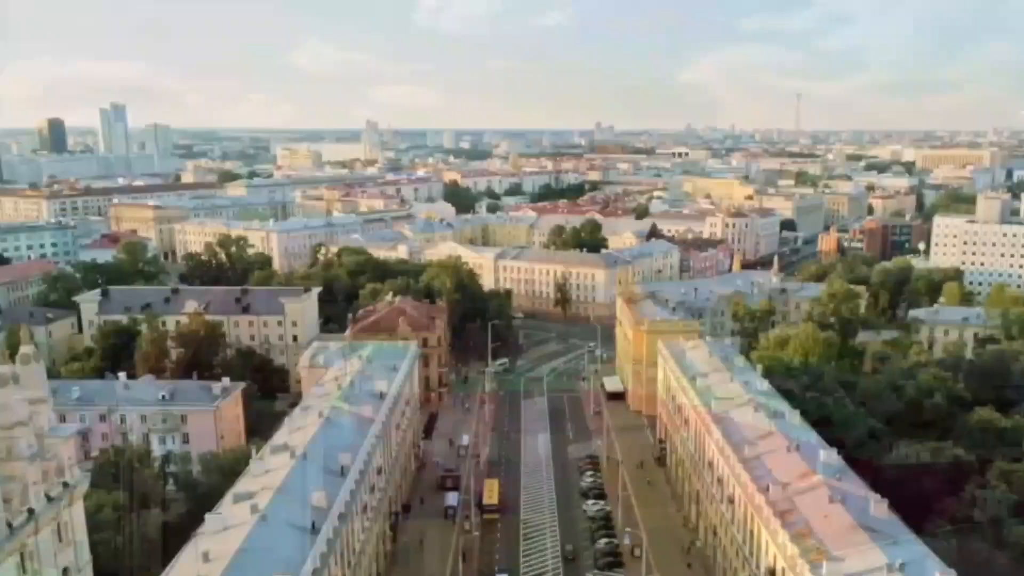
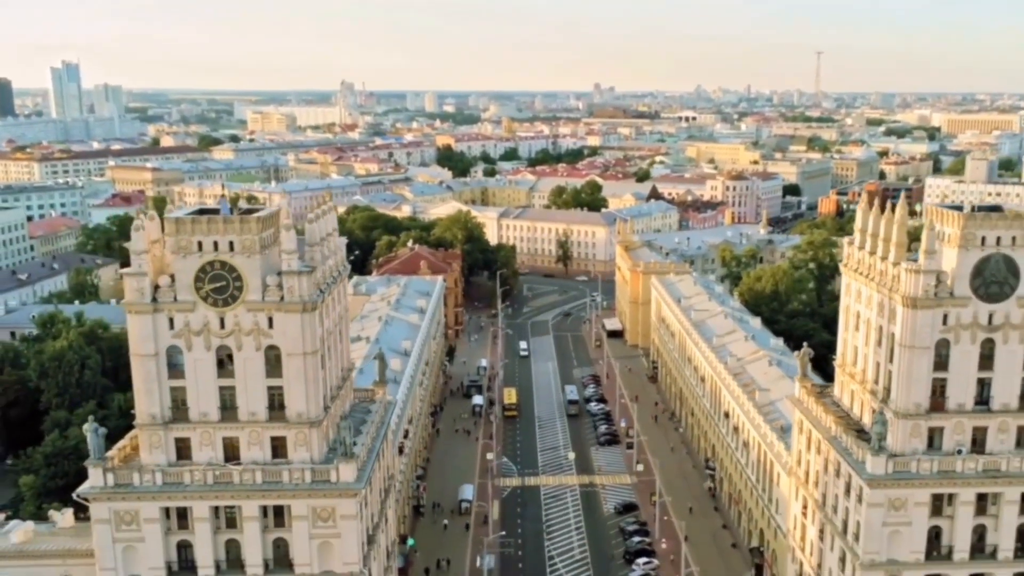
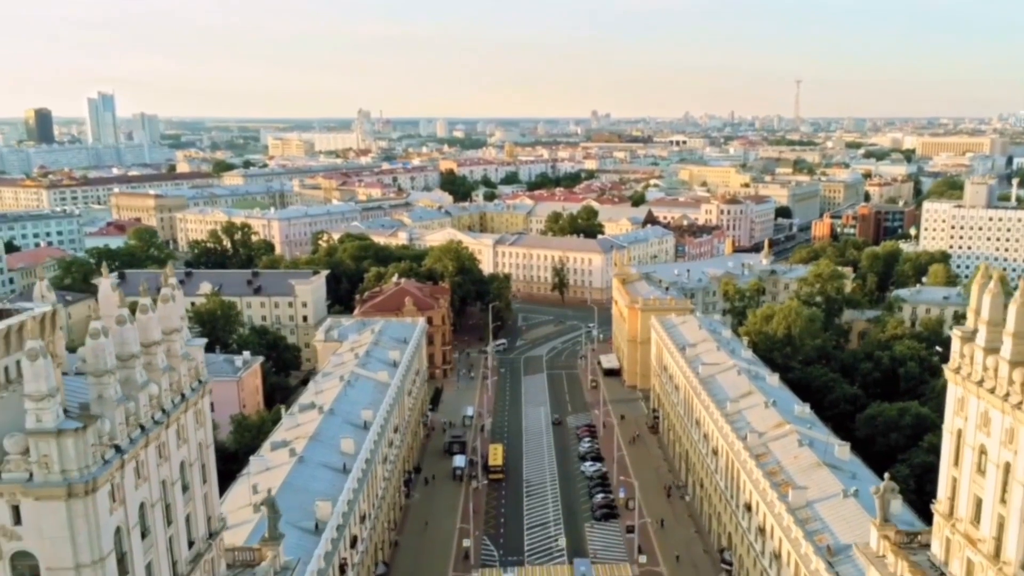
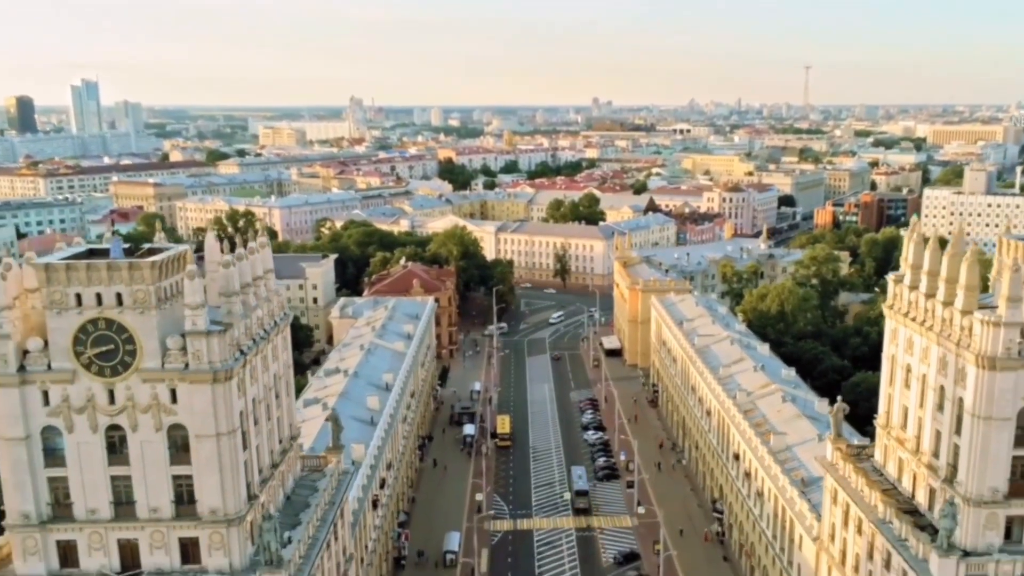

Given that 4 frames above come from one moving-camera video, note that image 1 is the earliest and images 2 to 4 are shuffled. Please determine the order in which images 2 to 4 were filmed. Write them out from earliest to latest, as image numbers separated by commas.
3, 4, 2
